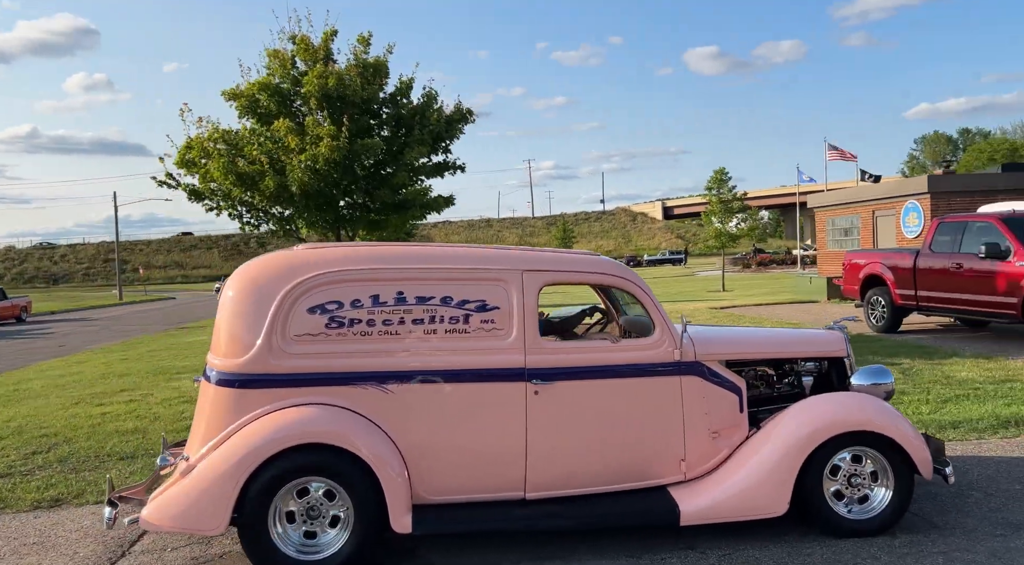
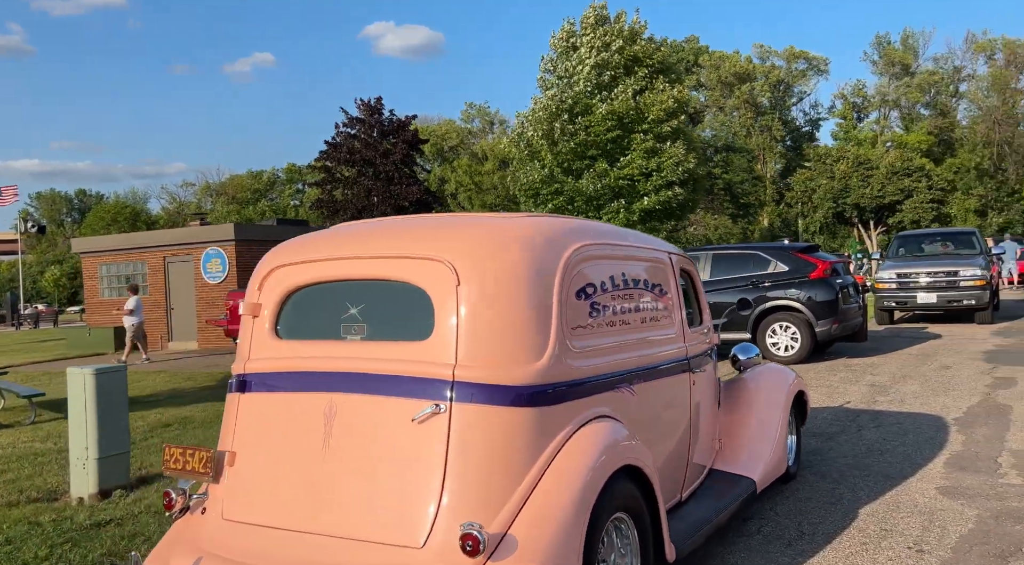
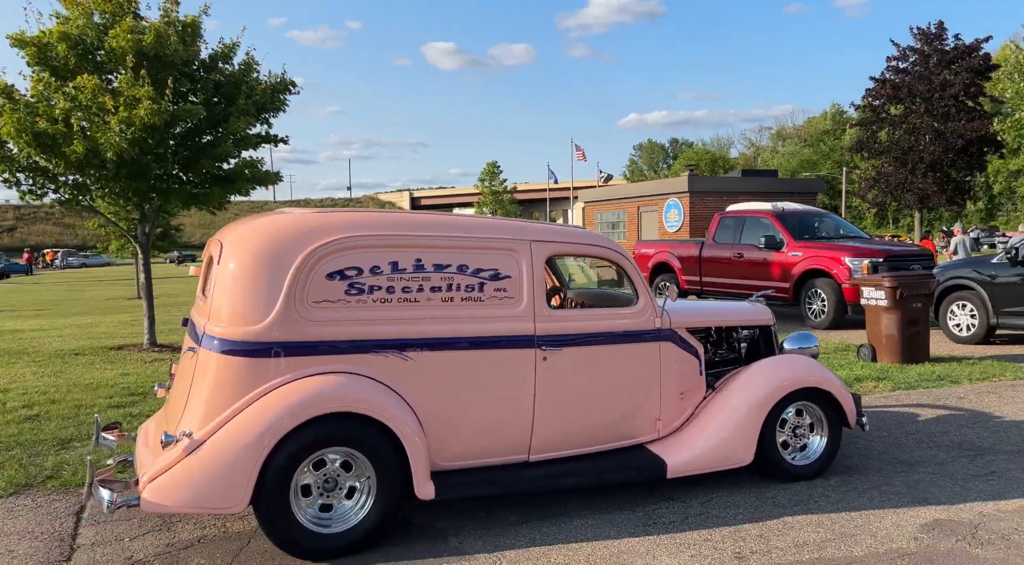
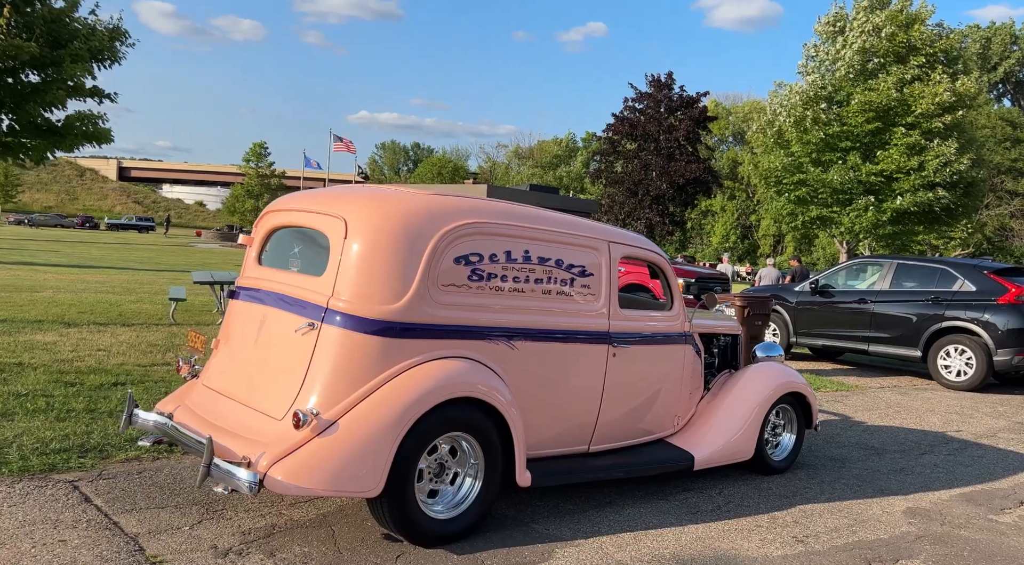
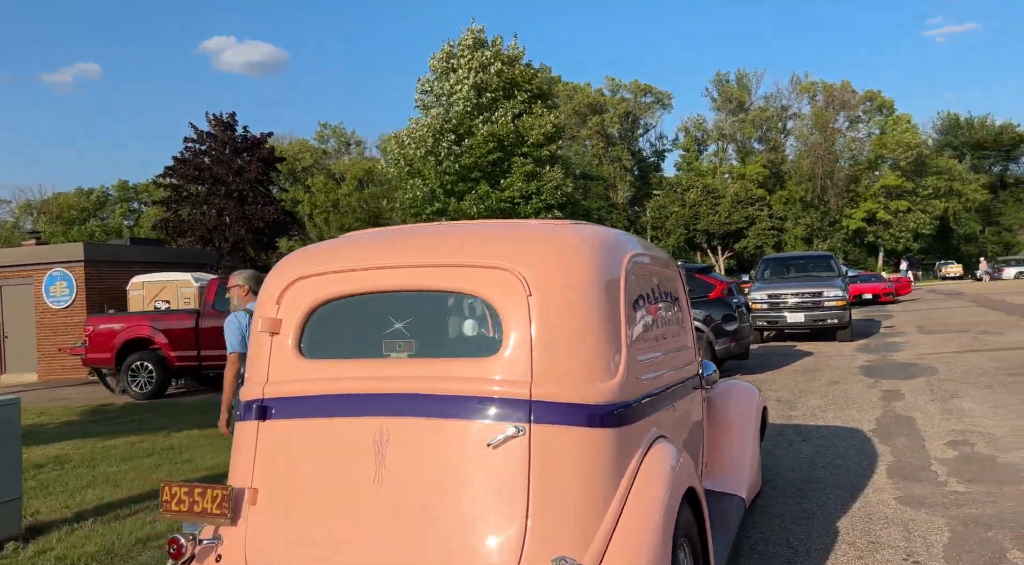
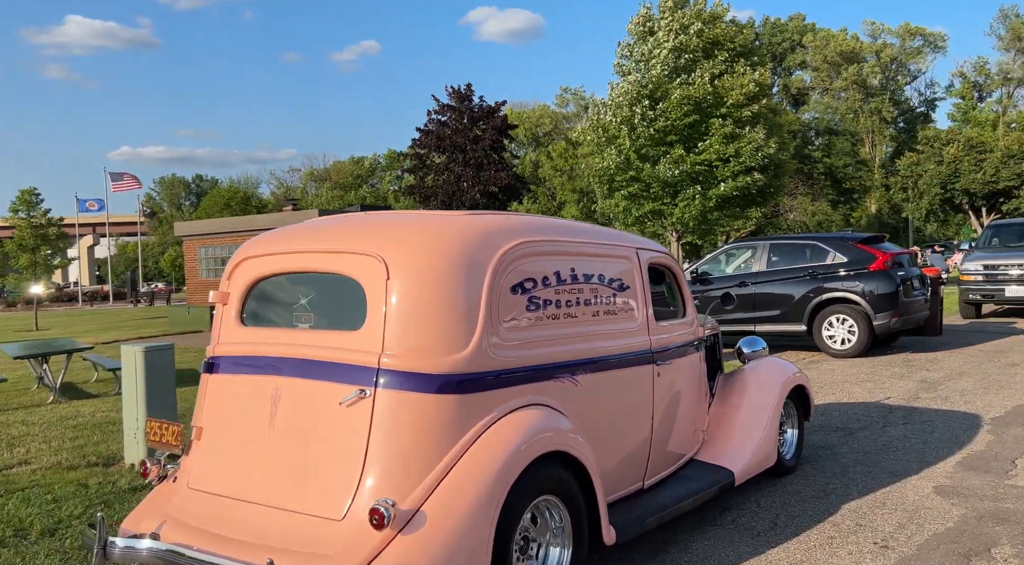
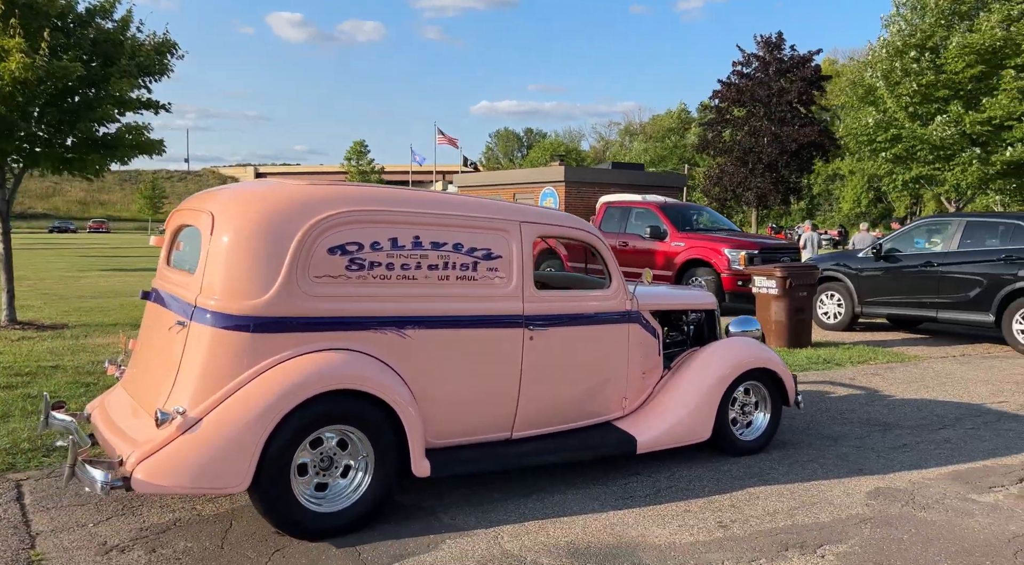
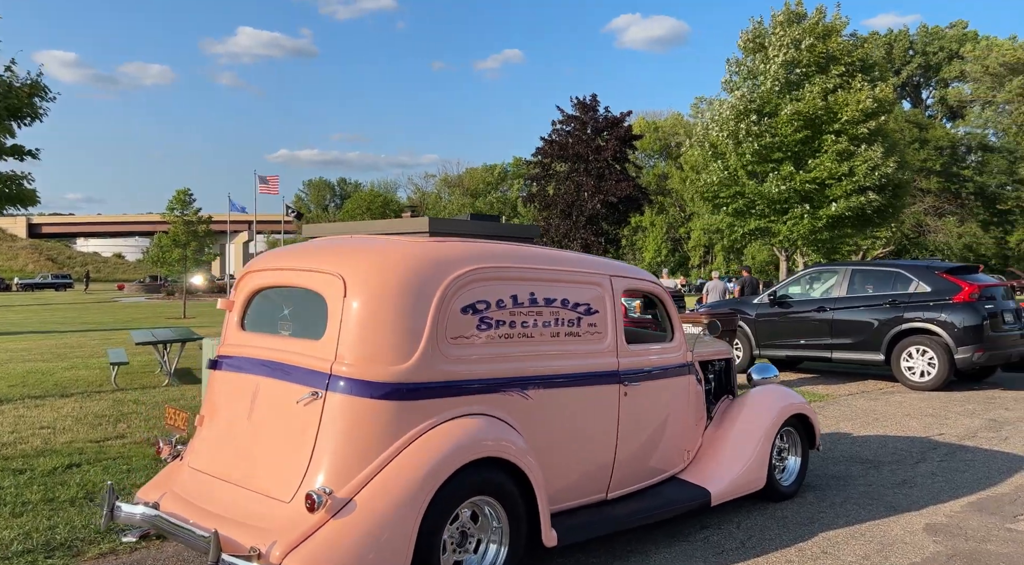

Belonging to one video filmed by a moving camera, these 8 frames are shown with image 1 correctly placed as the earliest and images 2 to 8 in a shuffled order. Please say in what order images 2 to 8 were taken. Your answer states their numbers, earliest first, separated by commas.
3, 7, 4, 8, 6, 2, 5
